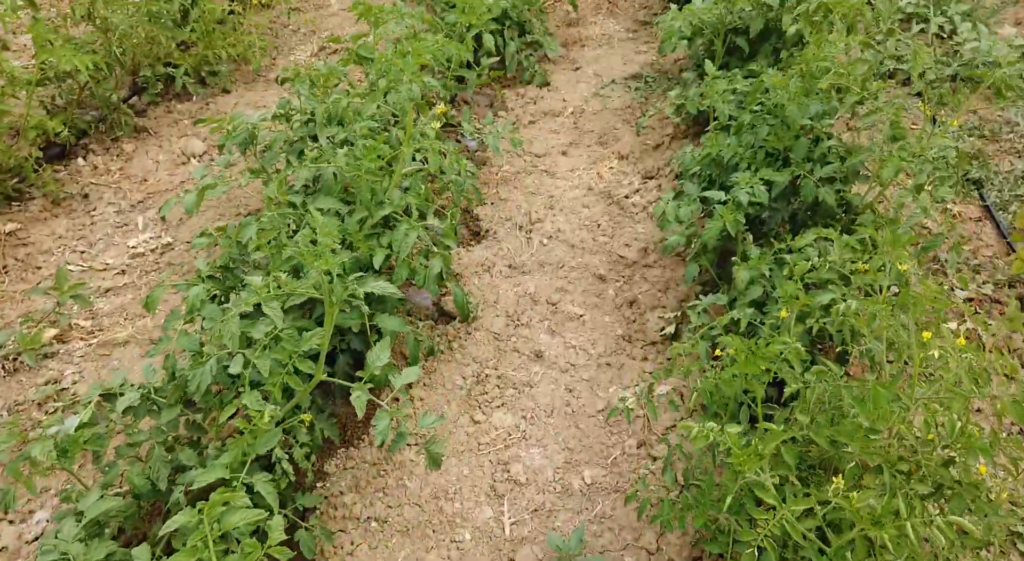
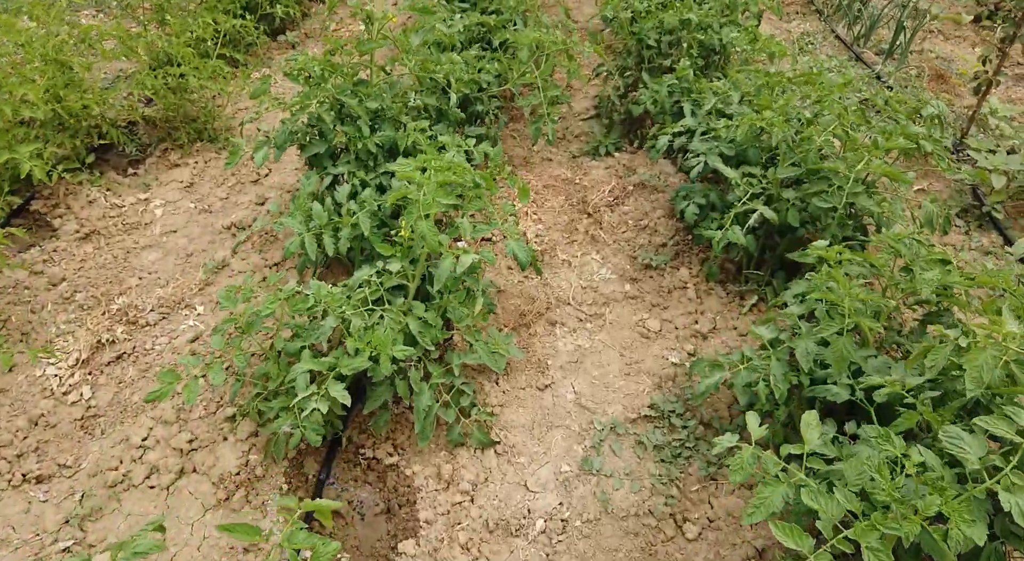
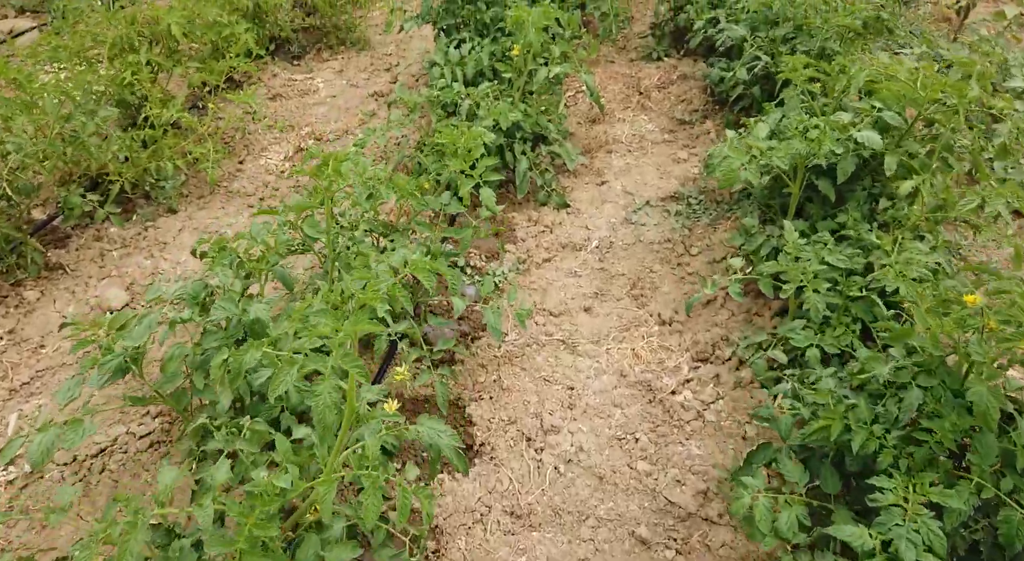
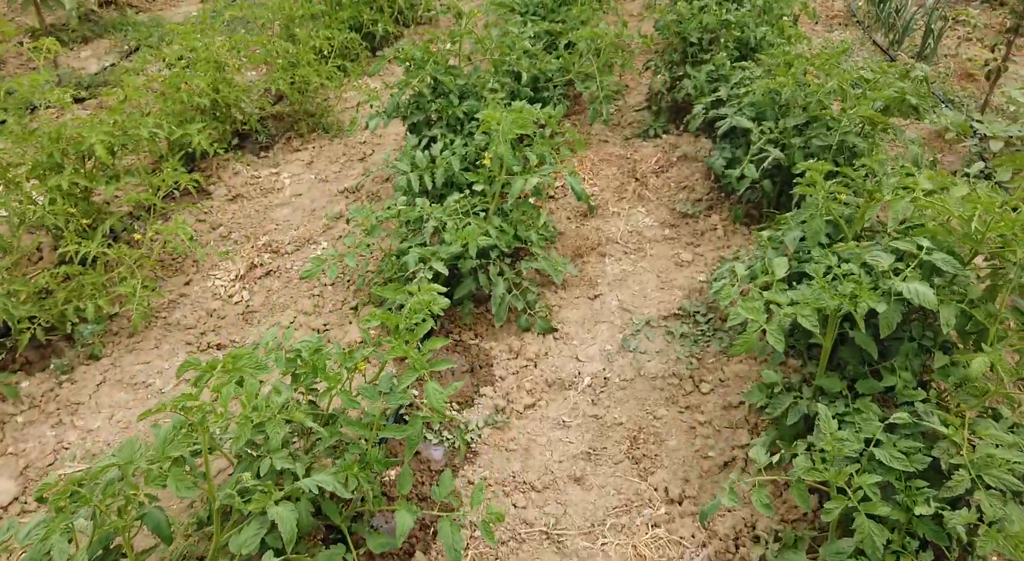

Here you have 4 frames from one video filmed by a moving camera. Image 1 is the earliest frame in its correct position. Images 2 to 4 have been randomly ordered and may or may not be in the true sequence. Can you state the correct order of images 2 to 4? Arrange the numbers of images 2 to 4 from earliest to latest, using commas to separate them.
3, 4, 2
